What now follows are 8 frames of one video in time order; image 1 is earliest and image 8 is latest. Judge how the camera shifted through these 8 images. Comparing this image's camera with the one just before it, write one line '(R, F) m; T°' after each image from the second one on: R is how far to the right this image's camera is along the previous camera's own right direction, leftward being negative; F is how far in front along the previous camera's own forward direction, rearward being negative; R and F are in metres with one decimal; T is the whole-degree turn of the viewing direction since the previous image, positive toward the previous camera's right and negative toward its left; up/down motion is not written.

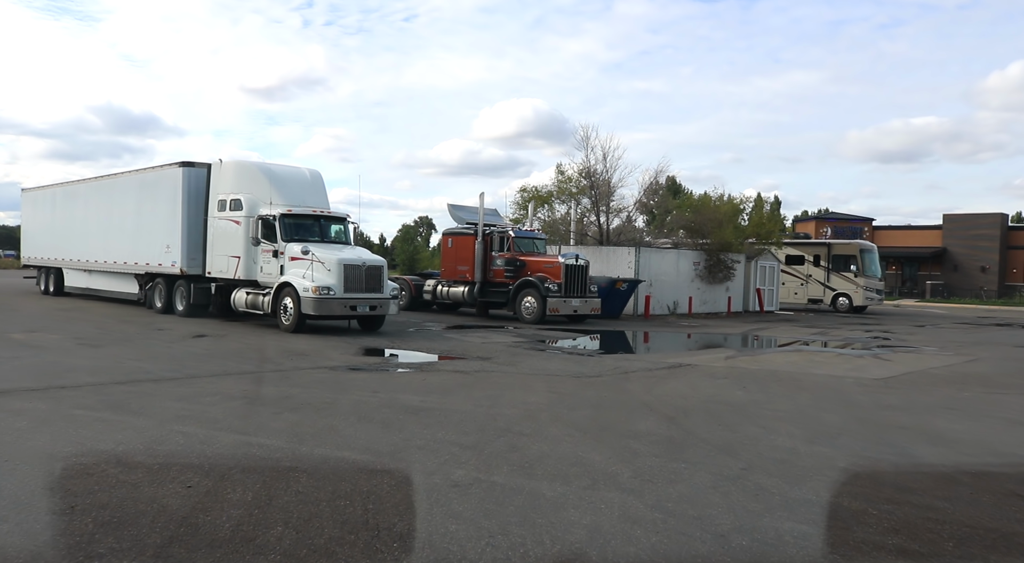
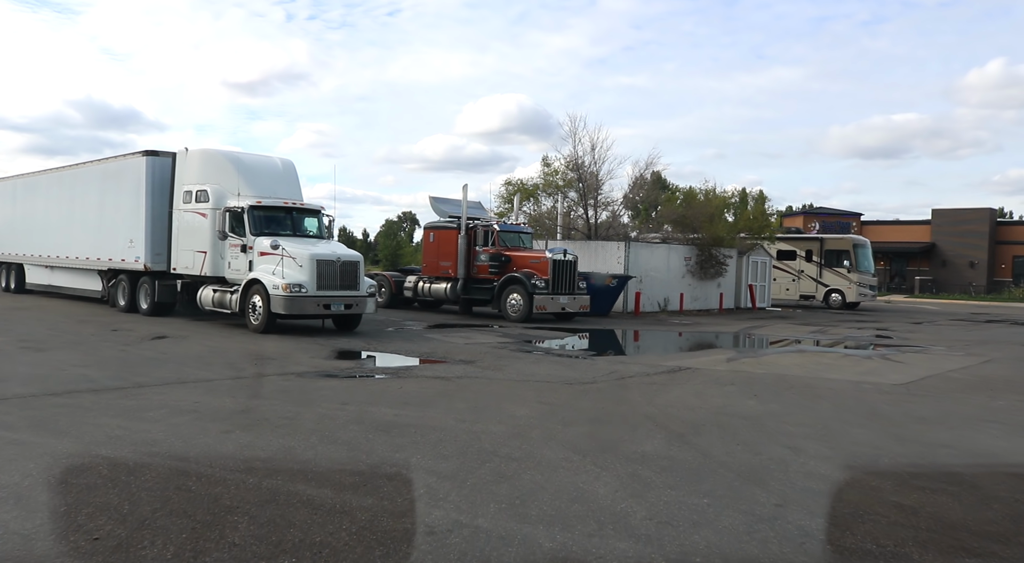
(0.0, +1.1) m; +1°
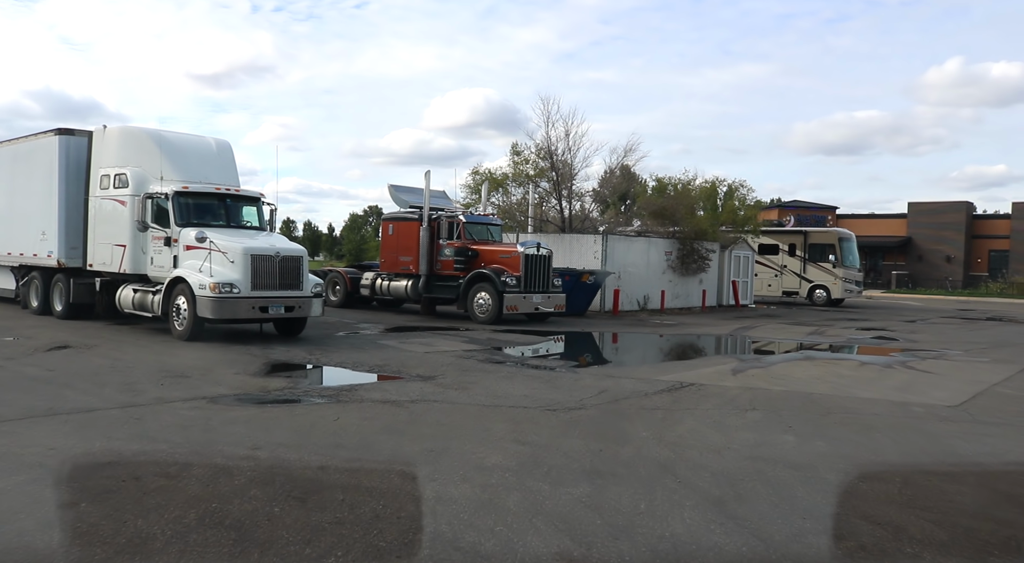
(0.0, +2.1) m; +2°
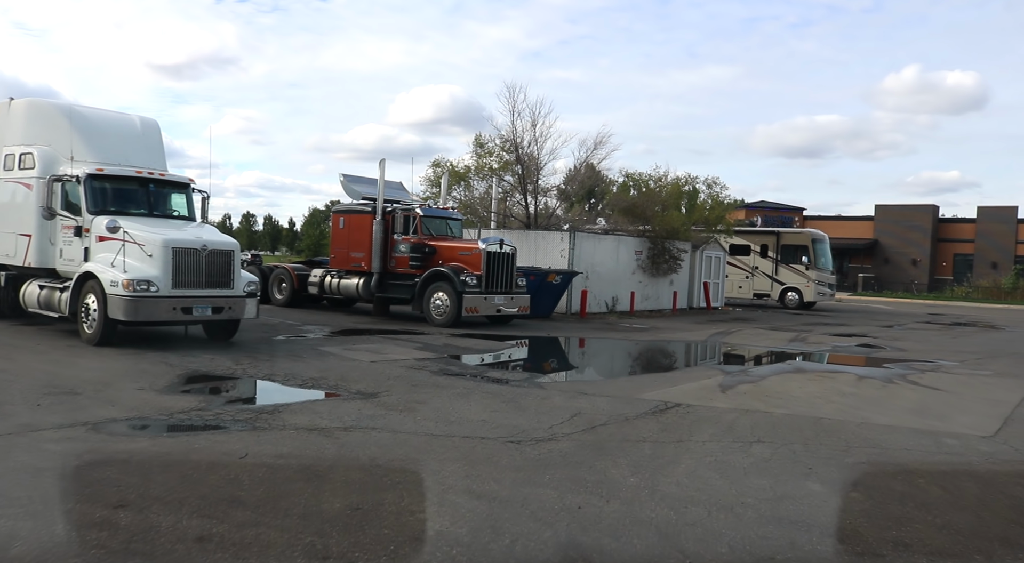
(+0.1, +1.5) m; +3°
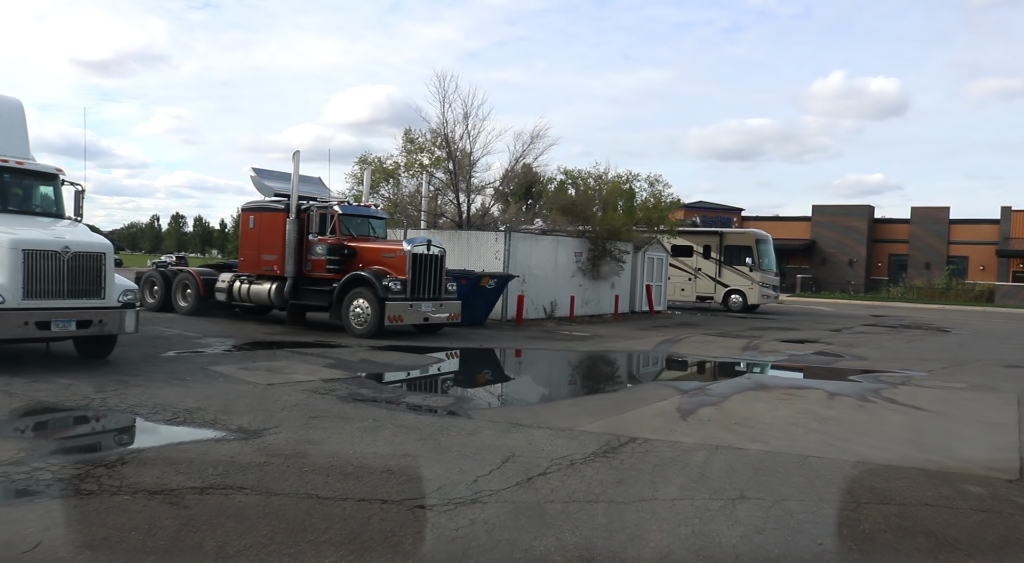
(+0.2, +1.6) m; +4°
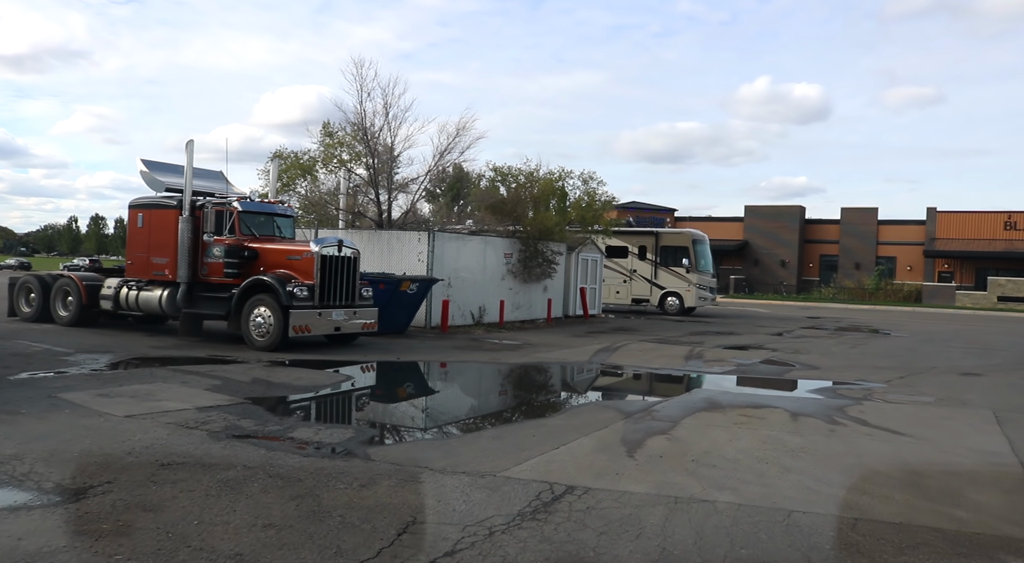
(+0.2, +1.5) m; +5°
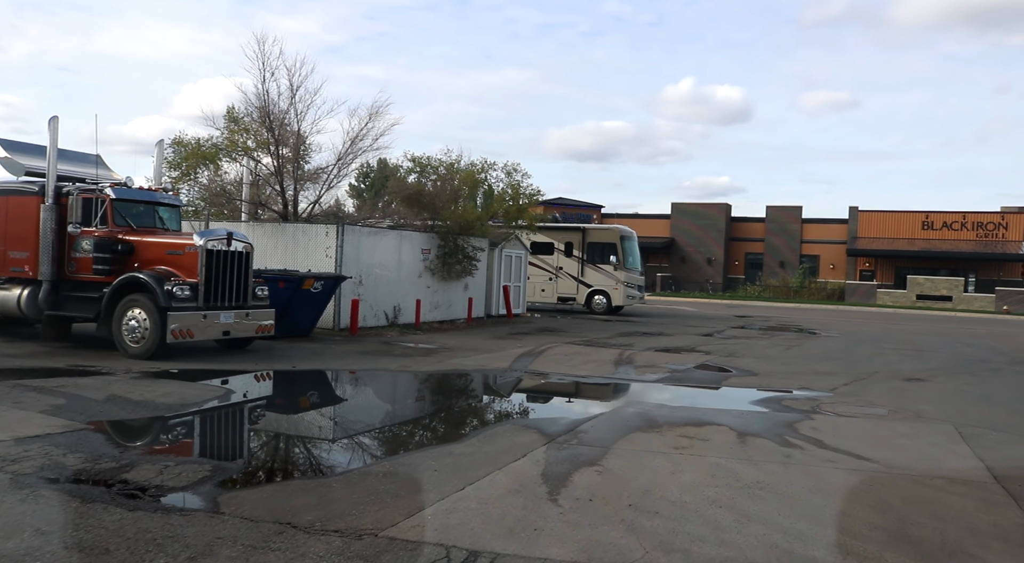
(+0.2, +1.4) m; +5°
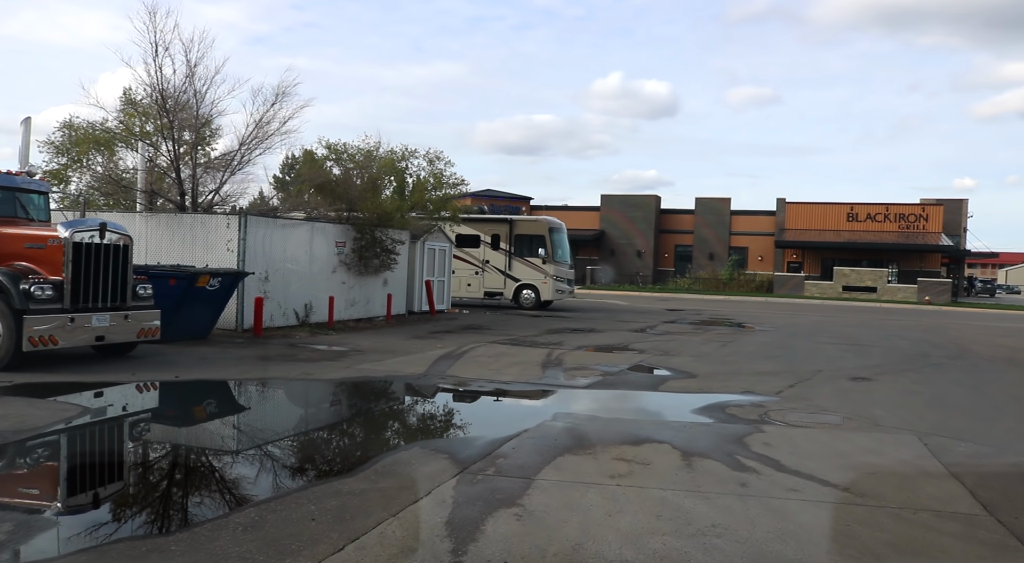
(+0.2, +1.2) m; +5°
